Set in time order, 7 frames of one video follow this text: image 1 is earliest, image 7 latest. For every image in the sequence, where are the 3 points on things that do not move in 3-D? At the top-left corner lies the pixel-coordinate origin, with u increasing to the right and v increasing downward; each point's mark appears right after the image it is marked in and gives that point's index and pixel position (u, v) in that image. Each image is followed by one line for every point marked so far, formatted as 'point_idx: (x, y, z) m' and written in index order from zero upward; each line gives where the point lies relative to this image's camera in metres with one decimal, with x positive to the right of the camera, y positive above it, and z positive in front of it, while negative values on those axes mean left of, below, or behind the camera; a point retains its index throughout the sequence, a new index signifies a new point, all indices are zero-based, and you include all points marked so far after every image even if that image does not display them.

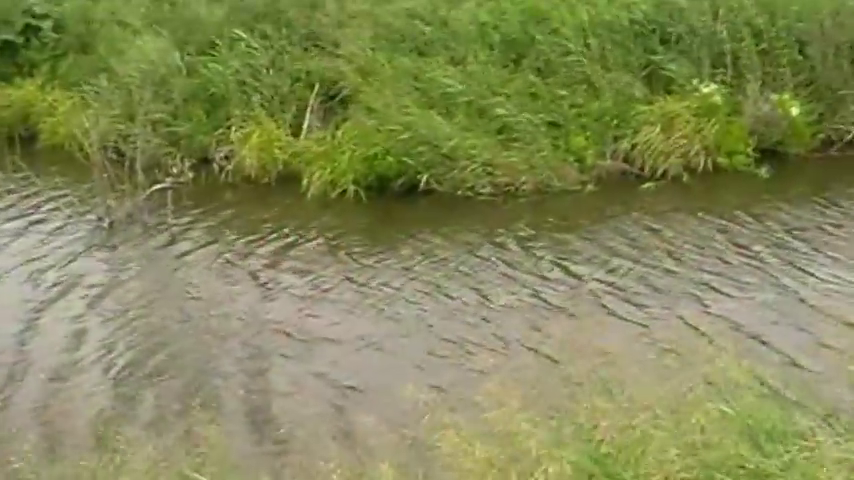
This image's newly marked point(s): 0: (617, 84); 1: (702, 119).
0: (+3.3, +2.7, +14.0) m
1: (+4.7, +2.1, +13.5) m
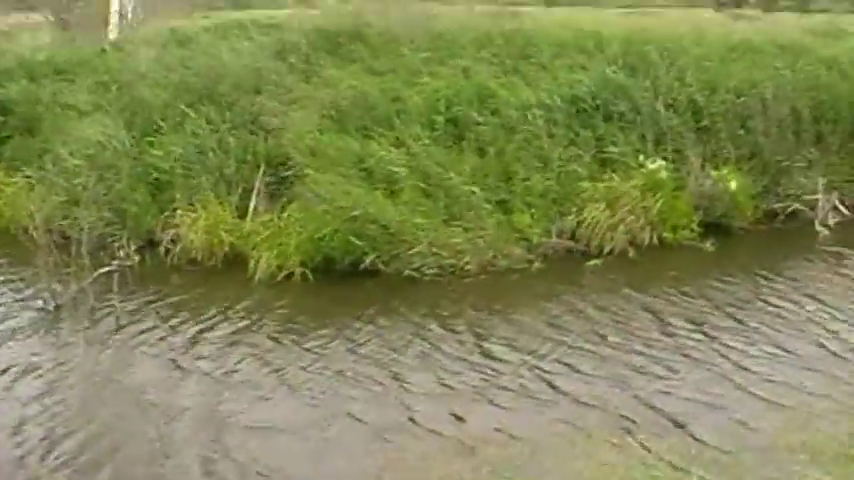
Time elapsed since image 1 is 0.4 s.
0: (+2.3, +1.3, +14.1) m
1: (+3.8, +0.8, +13.6) m
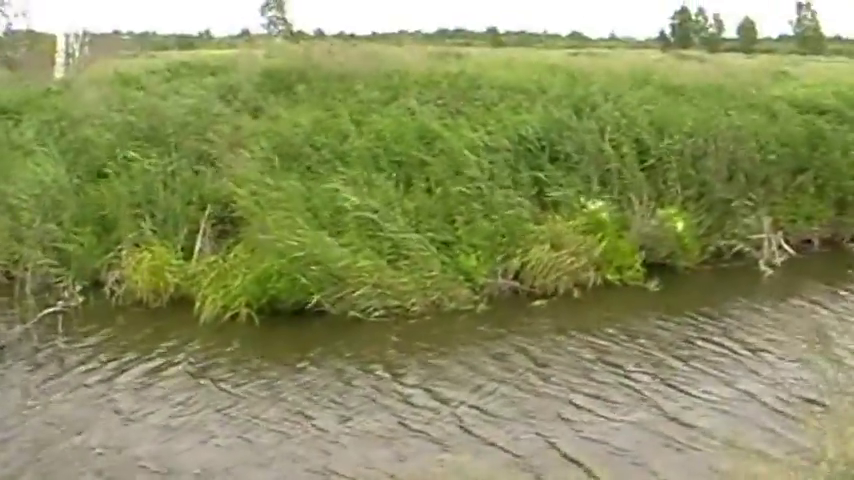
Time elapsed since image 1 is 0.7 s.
0: (+1.4, +0.6, +14.1) m
1: (+2.8, +0.1, +13.6) m
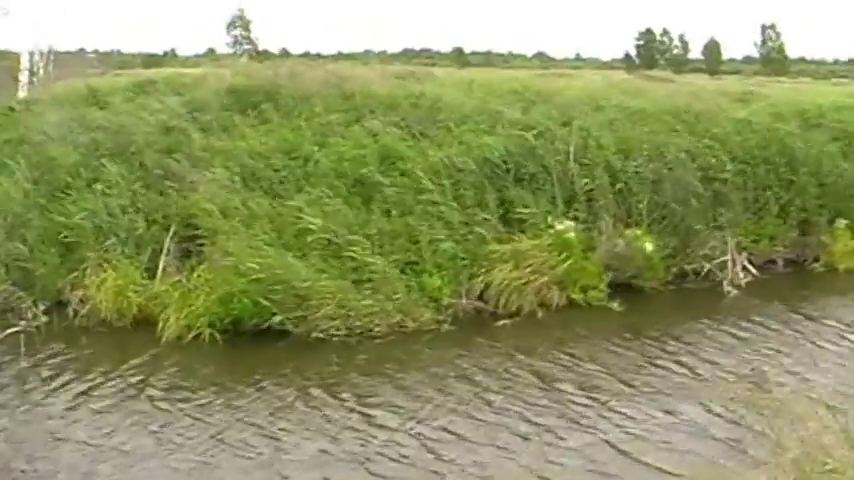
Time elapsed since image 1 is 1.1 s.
0: (+0.8, +0.3, +14.1) m
1: (+2.2, -0.3, +13.7) m
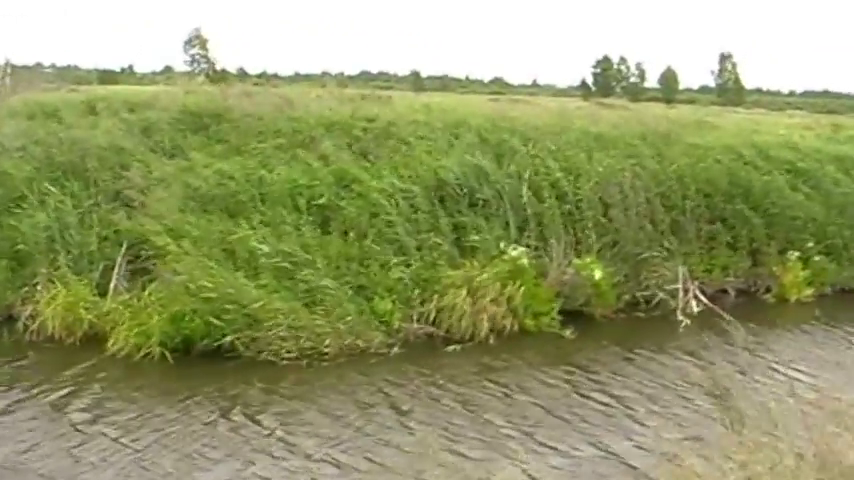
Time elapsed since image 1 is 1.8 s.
0: (-0.1, -0.1, +14.1) m
1: (+1.4, -0.7, +13.7) m
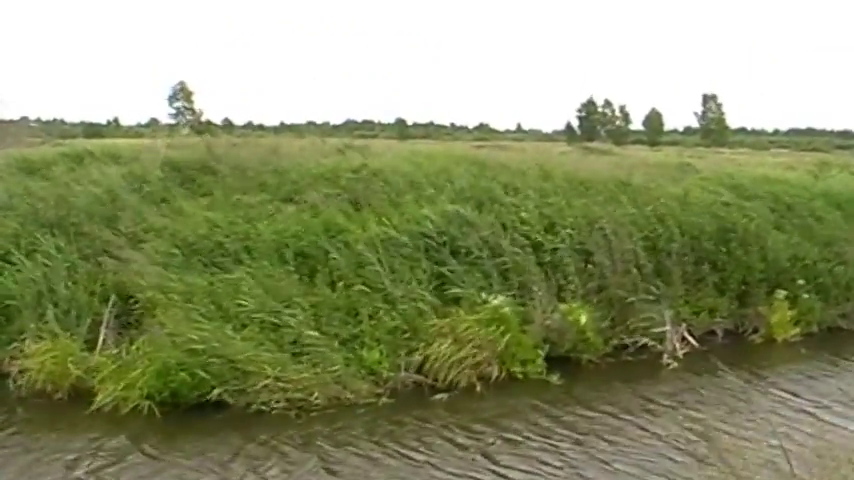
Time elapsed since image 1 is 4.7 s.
0: (-0.3, -1.0, +14.2) m
1: (+1.2, -1.5, +13.7) m
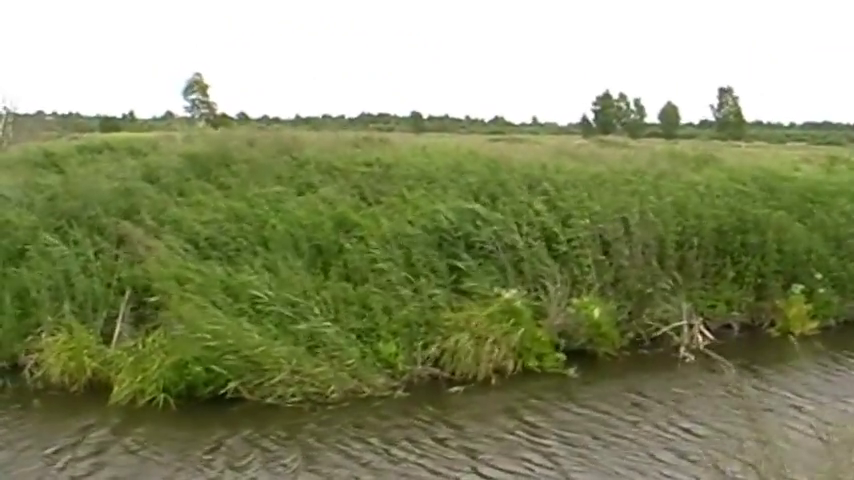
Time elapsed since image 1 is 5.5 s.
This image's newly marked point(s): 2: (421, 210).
0: (0.0, -0.9, +14.2) m
1: (+1.4, -1.4, +13.7) m
2: (-0.1, +0.6, +15.3) m
